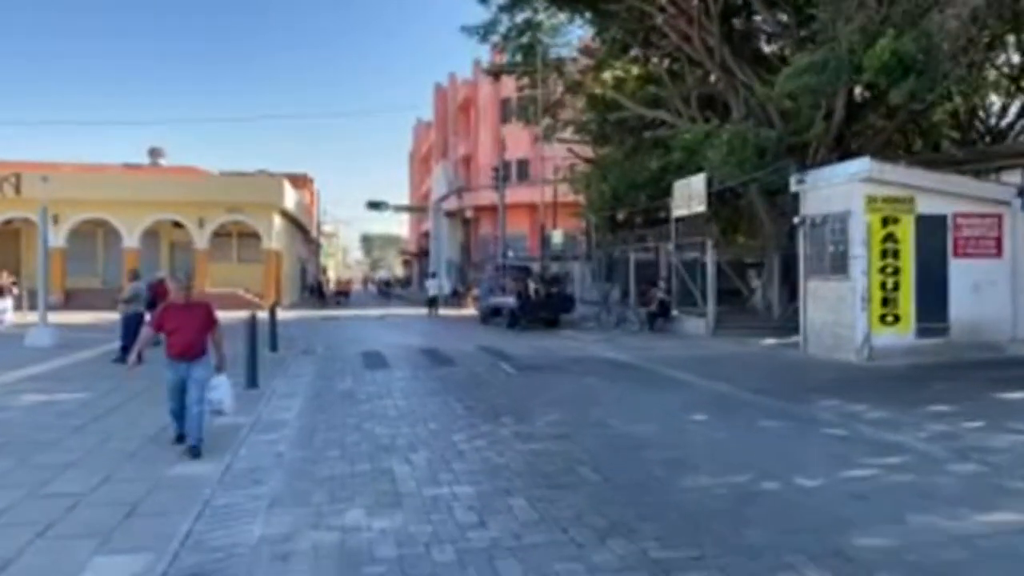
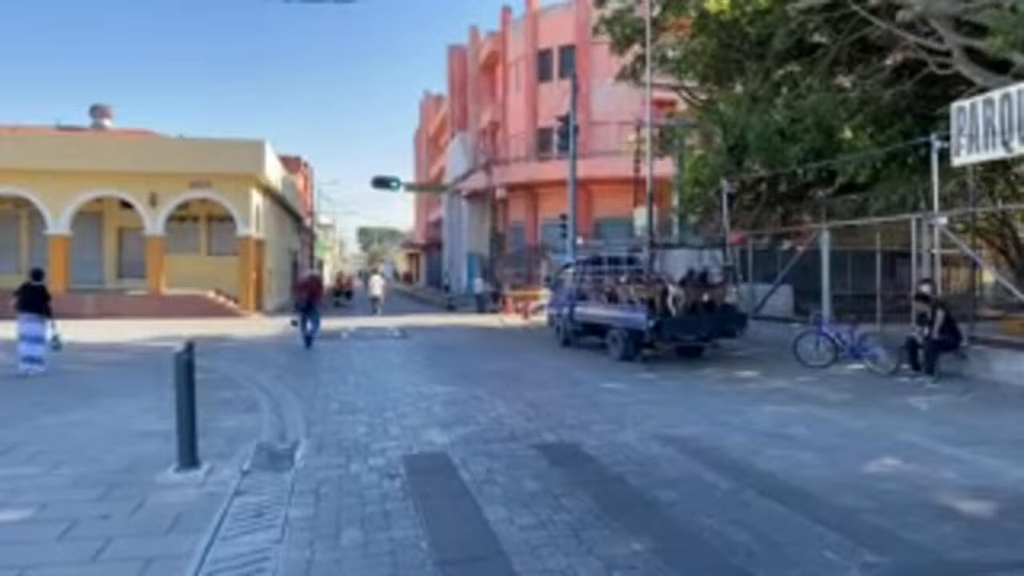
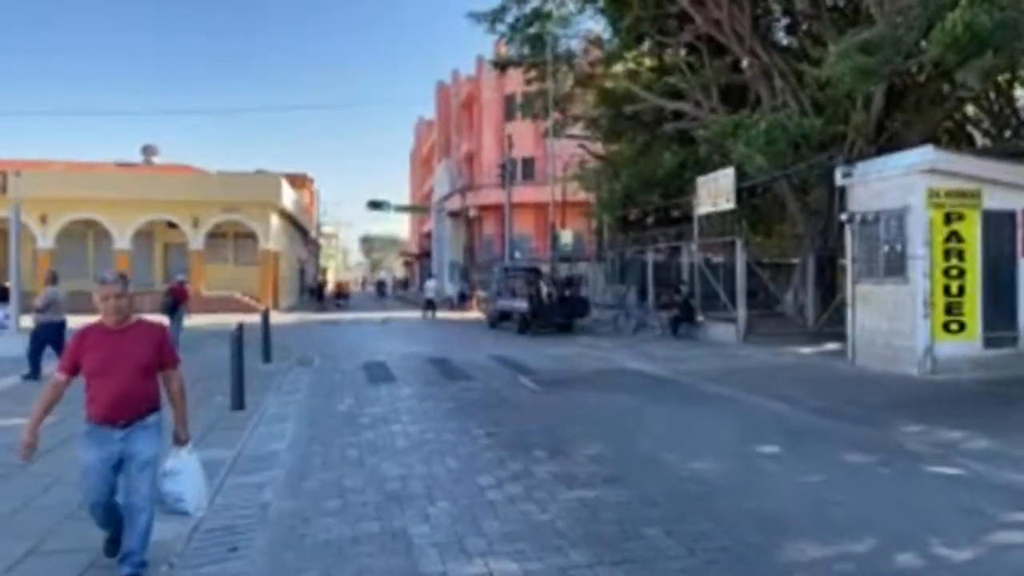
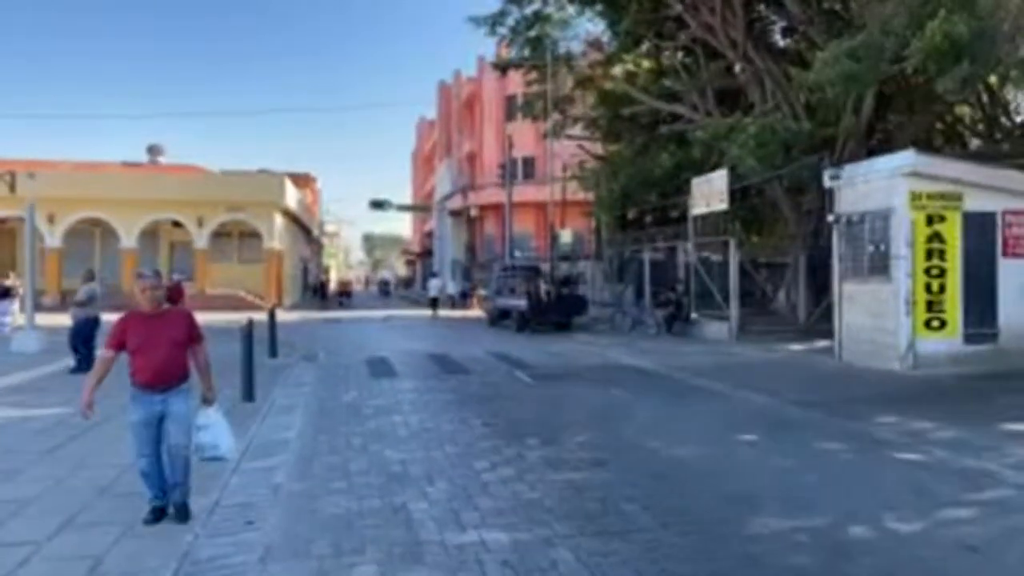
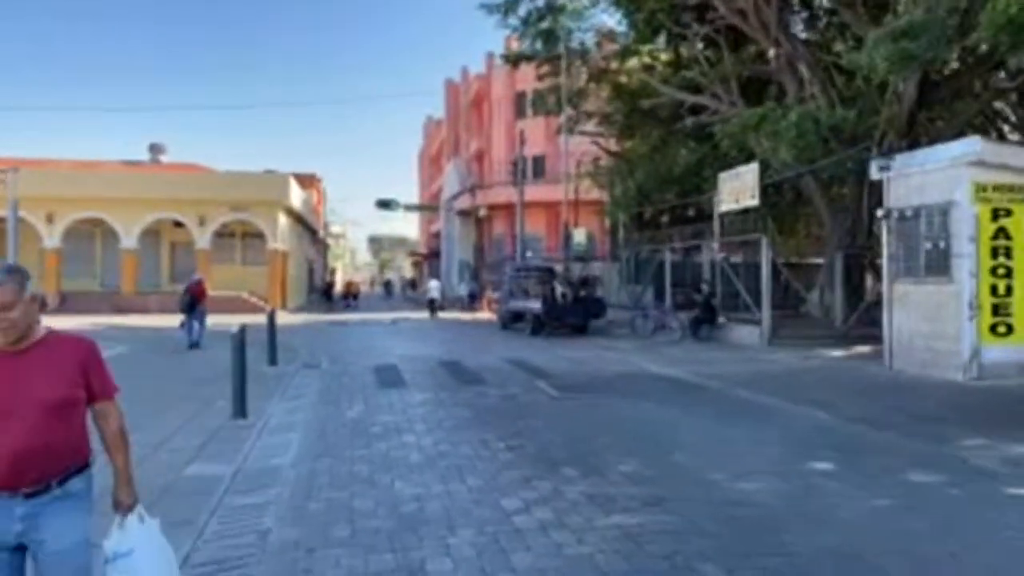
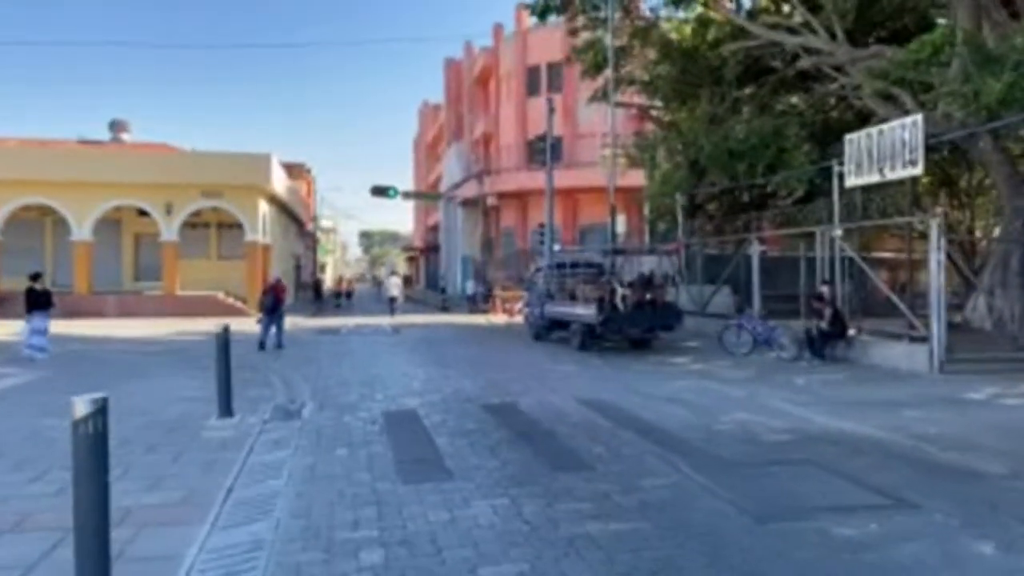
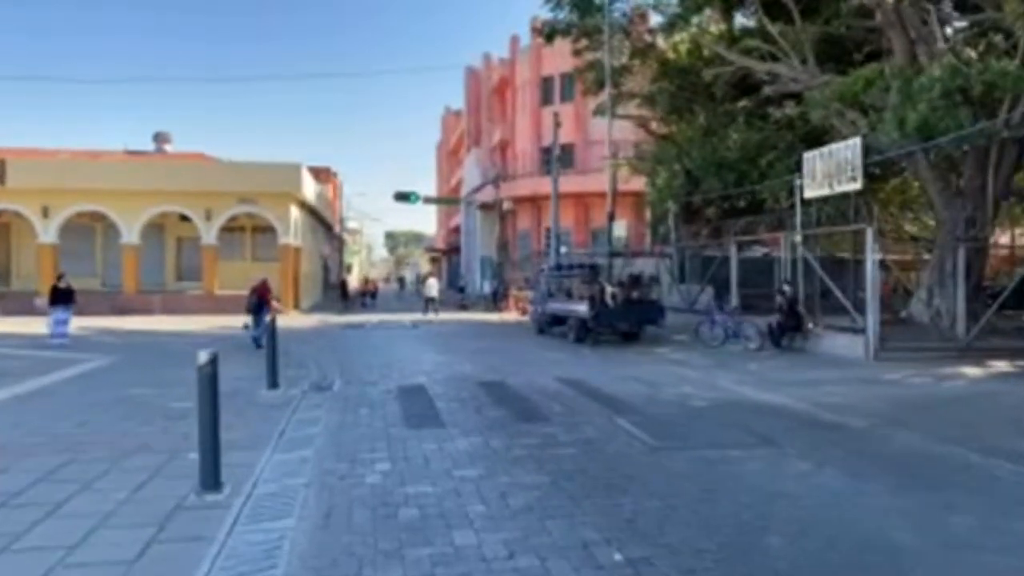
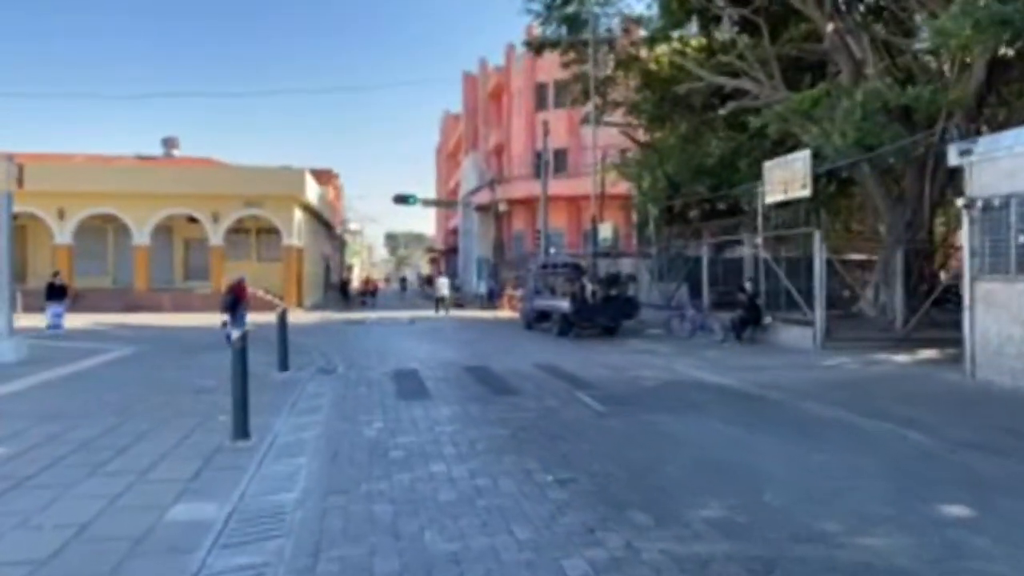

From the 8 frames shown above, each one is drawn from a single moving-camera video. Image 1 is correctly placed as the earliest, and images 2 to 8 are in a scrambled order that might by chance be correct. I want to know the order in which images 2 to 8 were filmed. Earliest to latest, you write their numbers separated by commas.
4, 3, 5, 8, 7, 6, 2
